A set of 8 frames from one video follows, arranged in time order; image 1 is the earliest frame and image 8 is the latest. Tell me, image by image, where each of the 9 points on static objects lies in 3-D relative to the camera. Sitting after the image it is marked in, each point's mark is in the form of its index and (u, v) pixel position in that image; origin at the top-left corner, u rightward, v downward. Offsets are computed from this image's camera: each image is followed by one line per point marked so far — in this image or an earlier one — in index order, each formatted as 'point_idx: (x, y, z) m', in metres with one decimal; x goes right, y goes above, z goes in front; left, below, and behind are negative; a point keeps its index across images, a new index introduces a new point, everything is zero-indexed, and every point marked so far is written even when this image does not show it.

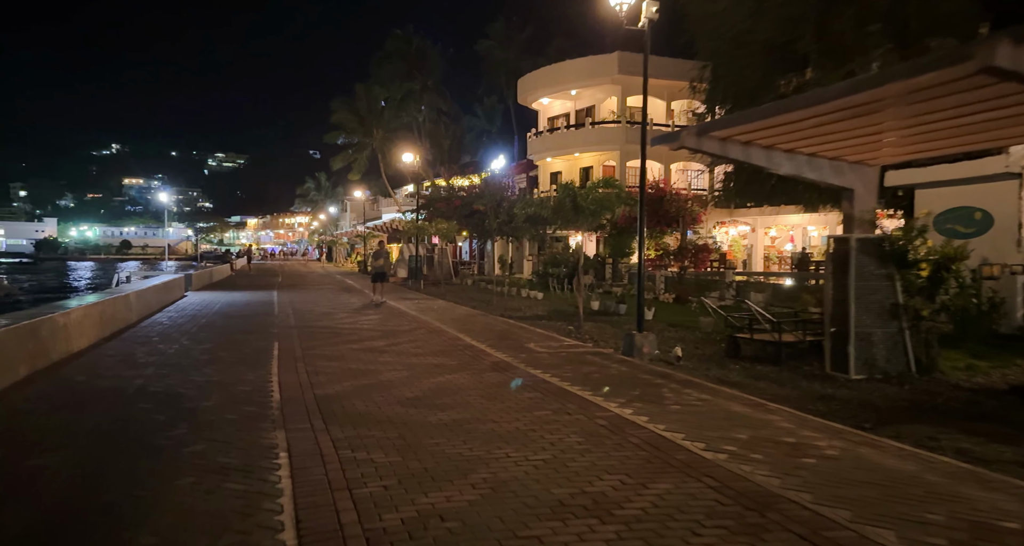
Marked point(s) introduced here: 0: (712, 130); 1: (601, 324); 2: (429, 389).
0: (+2.5, +1.8, +7.5) m
1: (+2.0, -1.1, +12.9) m
2: (-1.0, -1.4, +7.3) m
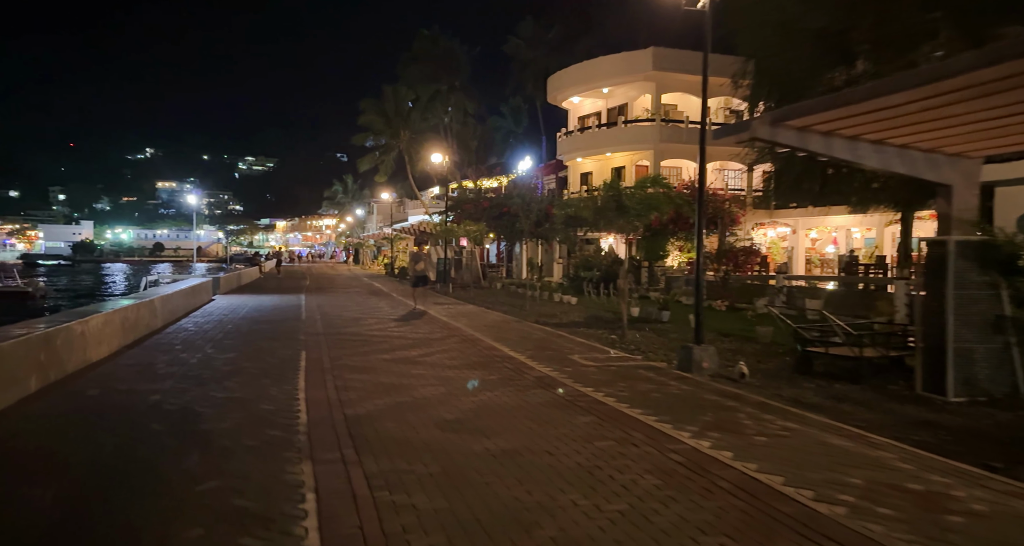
0: (+3.1, +1.7, +6.6) m
1: (+2.7, -1.2, +12.1) m
2: (-0.4, -1.5, +6.5) m
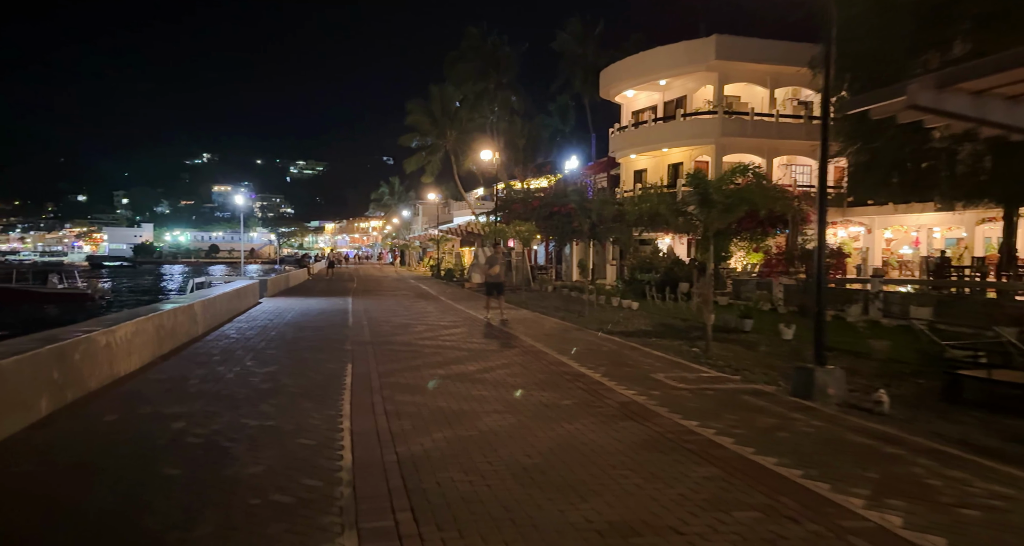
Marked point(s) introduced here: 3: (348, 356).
0: (+3.8, +1.6, +5.1) m
1: (+3.9, -1.3, +10.6) m
2: (+0.3, -1.5, +5.3) m
3: (-2.8, -1.4, +10.2) m
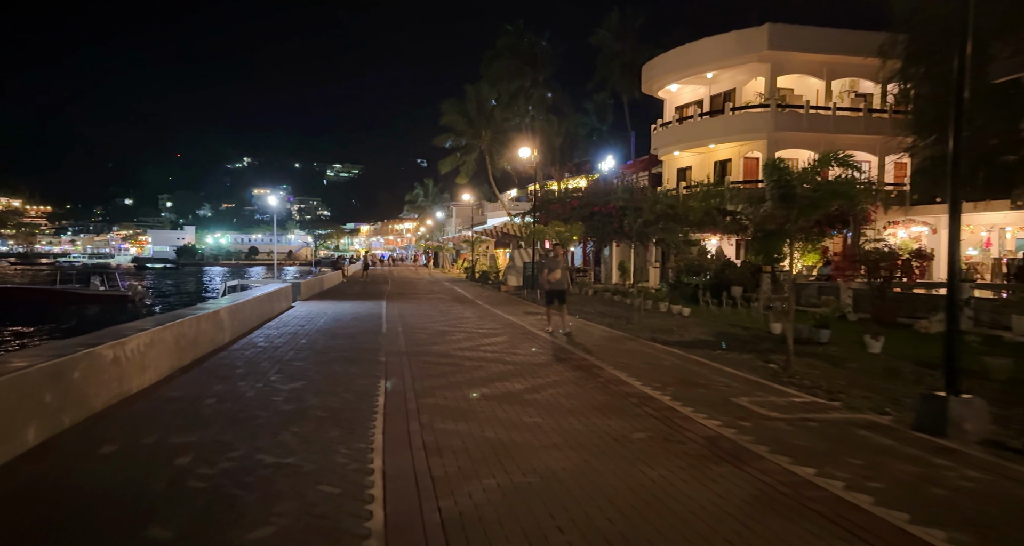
0: (+4.3, +1.6, +3.8) m
1: (+4.7, -1.4, +9.3) m
2: (+0.8, -1.6, +4.2) m
3: (-2.0, -1.5, +9.2) m
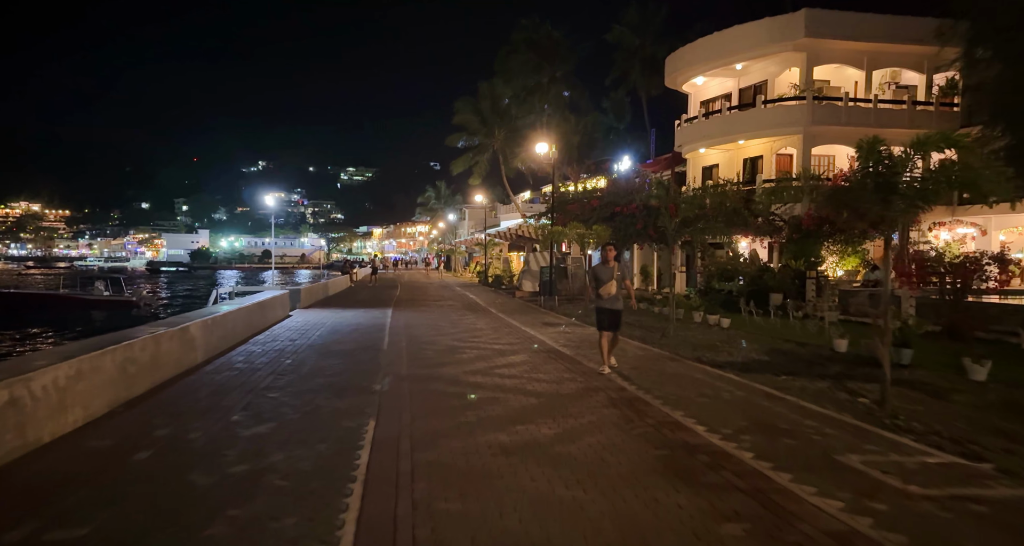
0: (+4.5, +1.5, +2.0) m
1: (+5.0, -1.5, +7.4) m
2: (+1.0, -1.7, +2.4) m
3: (-1.7, -1.6, +7.5) m
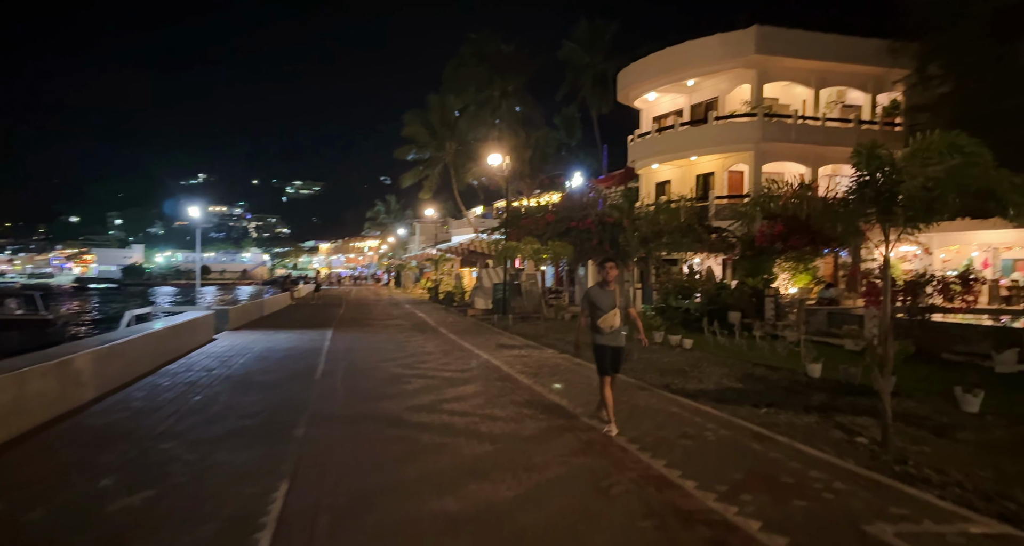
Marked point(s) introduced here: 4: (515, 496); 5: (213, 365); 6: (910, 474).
0: (+4.4, +1.3, +1.3) m
1: (+4.5, -1.8, +6.6) m
2: (+0.9, -1.8, +1.3) m
3: (-2.2, -1.8, +6.2) m
4: (0.0, -1.8, +5.0) m
5: (-5.9, -1.8, +11.9) m
6: (+3.6, -1.8, +5.4) m
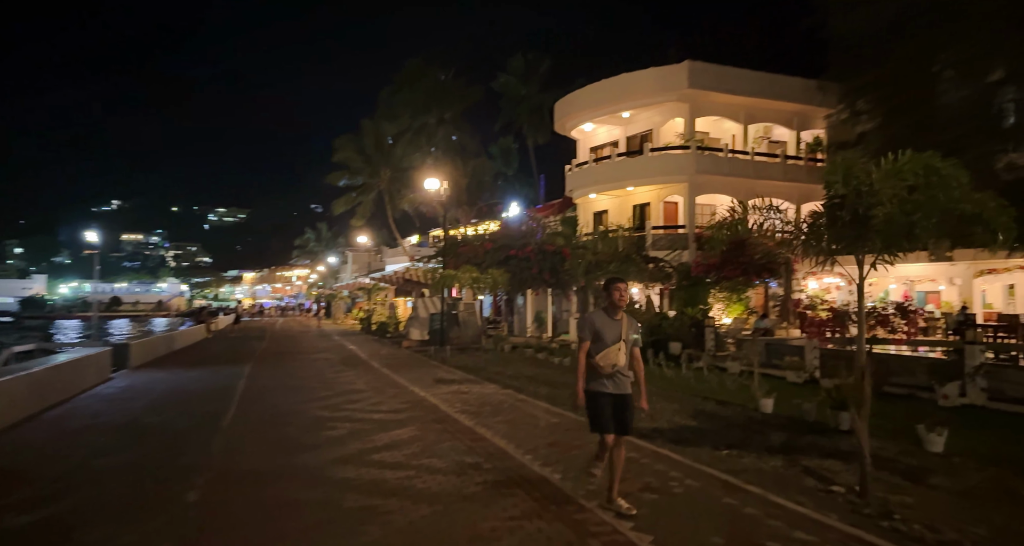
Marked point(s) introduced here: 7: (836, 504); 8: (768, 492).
0: (+4.4, +1.3, +1.0) m
1: (+3.9, -2.1, +6.1) m
2: (+0.9, -1.9, +0.5) m
3: (-2.7, -2.1, +5.0) m
4: (-0.4, -2.1, +4.1) m
5: (-7.0, -2.3, +10.3) m
6: (+3.1, -2.0, +4.8) m
7: (+2.9, -2.1, +5.6) m
8: (+2.5, -2.1, +5.9) m
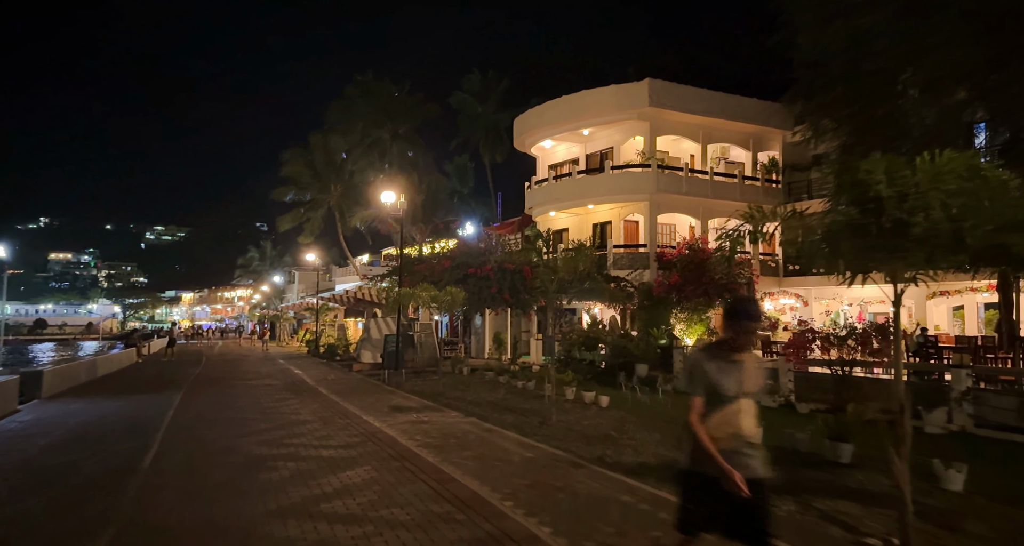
0: (+4.7, +1.3, +0.4) m
1: (+3.7, -2.2, +5.4) m
2: (+1.2, -1.8, -0.5) m
3: (-2.8, -2.2, +3.7) m
4: (-0.3, -2.1, +3.0) m
5: (-7.4, -2.6, +8.6) m
6: (+3.1, -2.1, +4.0) m
7: (+2.8, -2.2, +4.7) m
8: (+2.3, -2.2, +5.0) m
